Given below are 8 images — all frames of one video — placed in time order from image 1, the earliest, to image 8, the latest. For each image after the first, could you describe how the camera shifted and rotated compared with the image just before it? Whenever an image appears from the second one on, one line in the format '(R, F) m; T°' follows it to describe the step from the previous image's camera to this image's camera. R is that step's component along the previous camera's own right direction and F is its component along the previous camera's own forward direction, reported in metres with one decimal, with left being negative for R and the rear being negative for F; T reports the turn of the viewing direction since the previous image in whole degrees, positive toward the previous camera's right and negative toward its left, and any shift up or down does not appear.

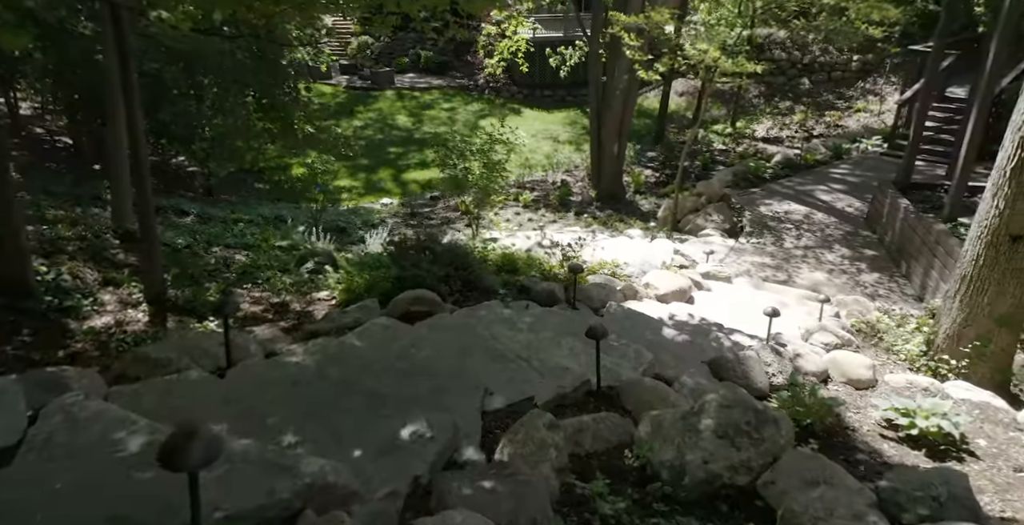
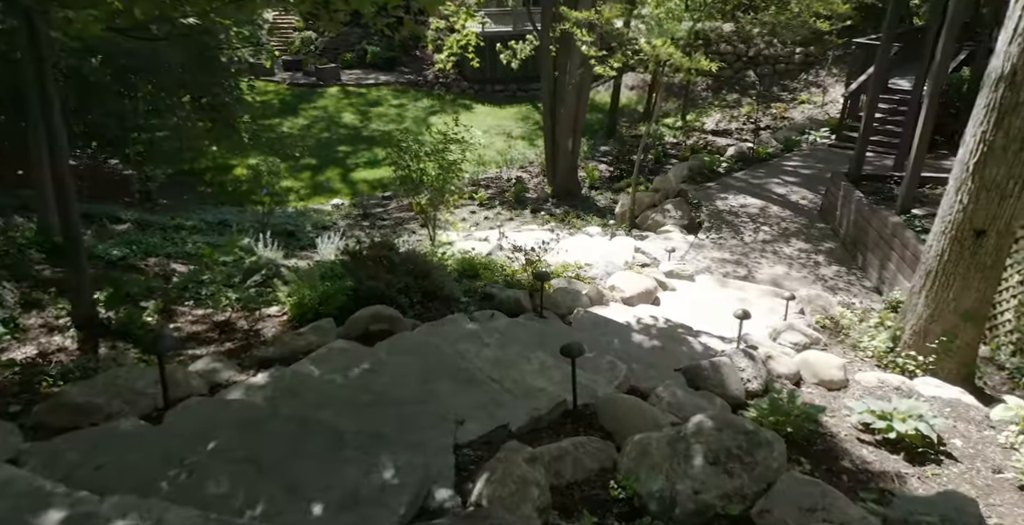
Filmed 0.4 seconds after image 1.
(-0.1, +0.2) m; +4°
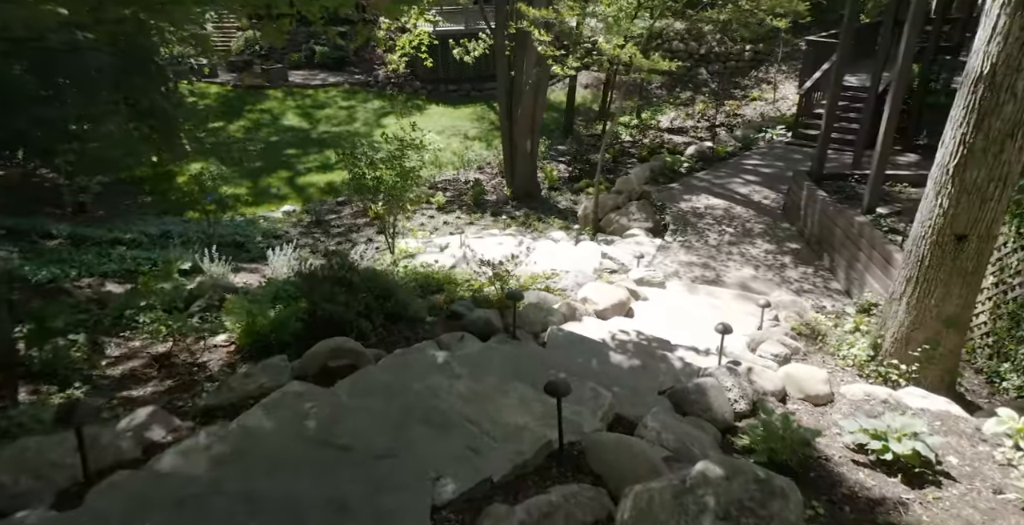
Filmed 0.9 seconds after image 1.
(-0.1, +0.3) m; +4°
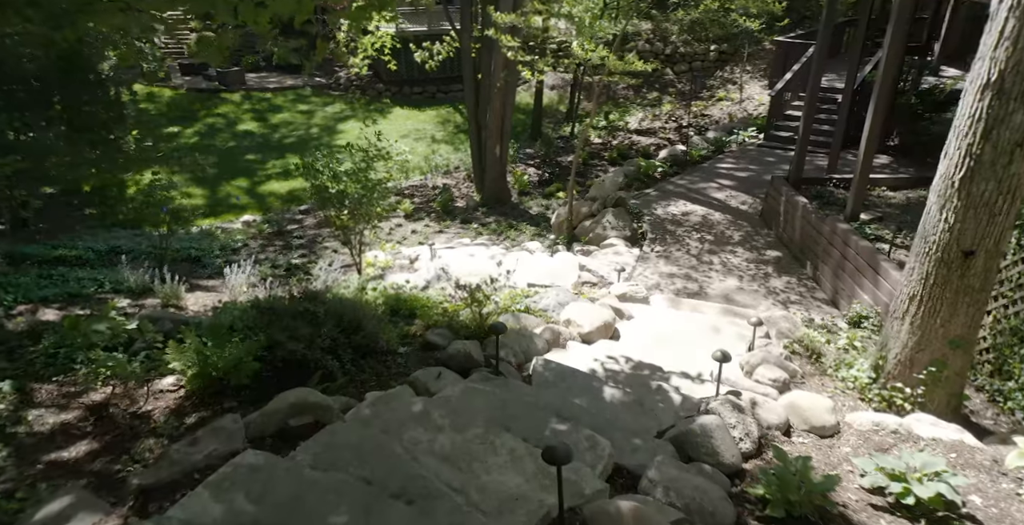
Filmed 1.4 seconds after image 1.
(-0.1, +0.3) m; +3°
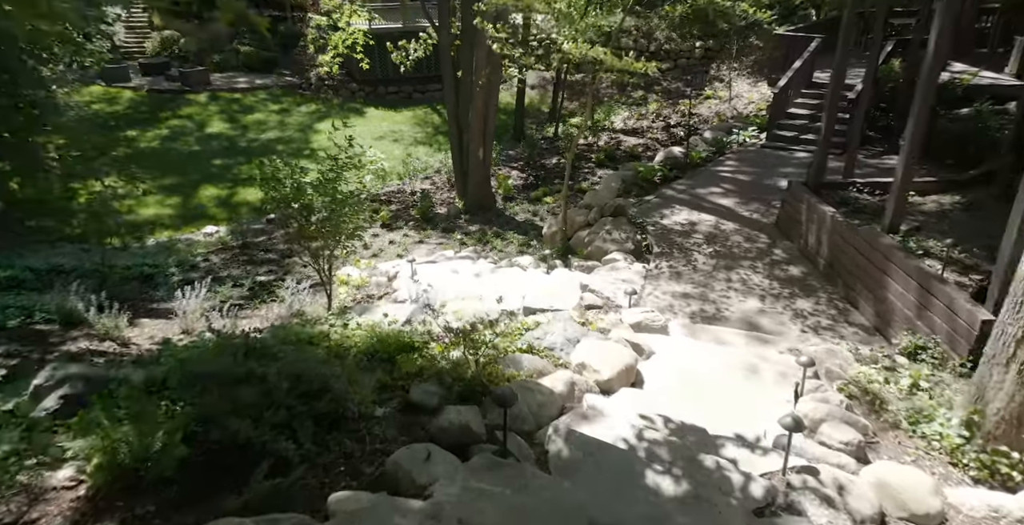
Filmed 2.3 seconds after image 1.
(-0.1, +0.8) m; +2°
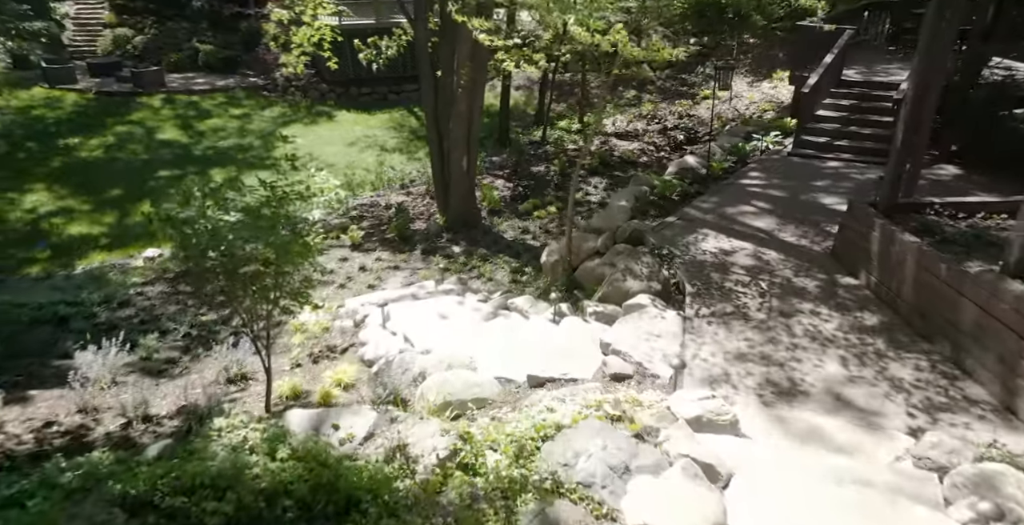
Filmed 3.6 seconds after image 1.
(-0.1, +1.4) m; +2°
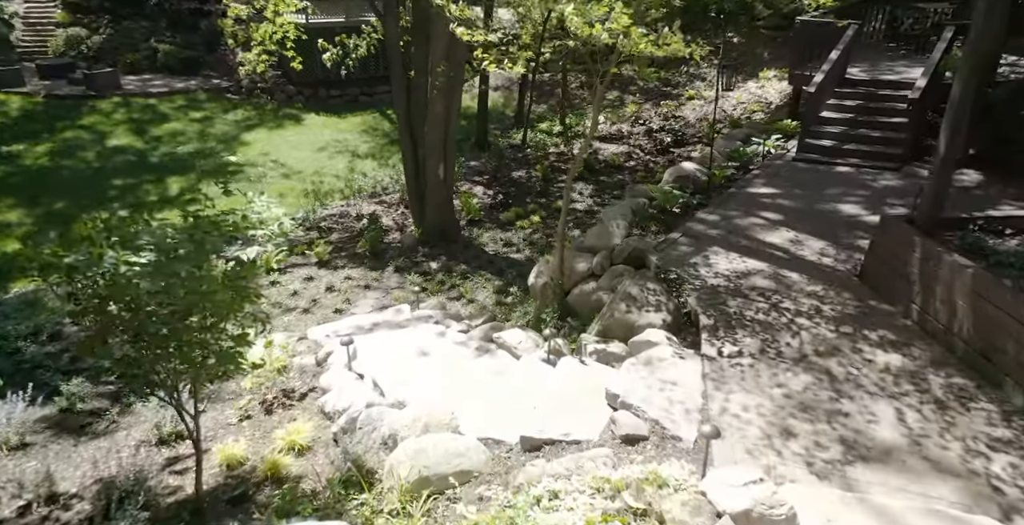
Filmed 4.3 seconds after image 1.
(-0.1, +0.8) m; +2°
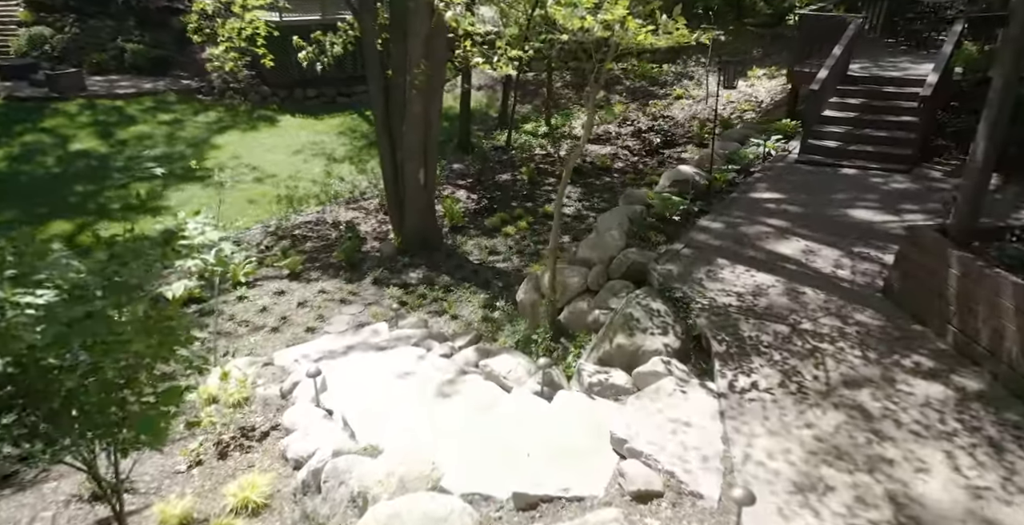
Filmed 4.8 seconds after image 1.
(0.0, +0.5) m; +1°
